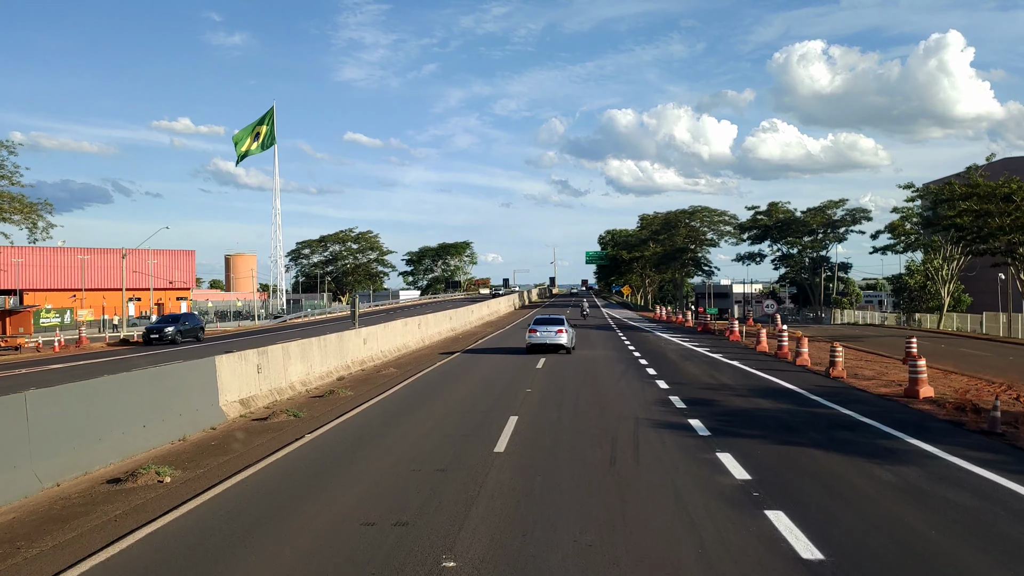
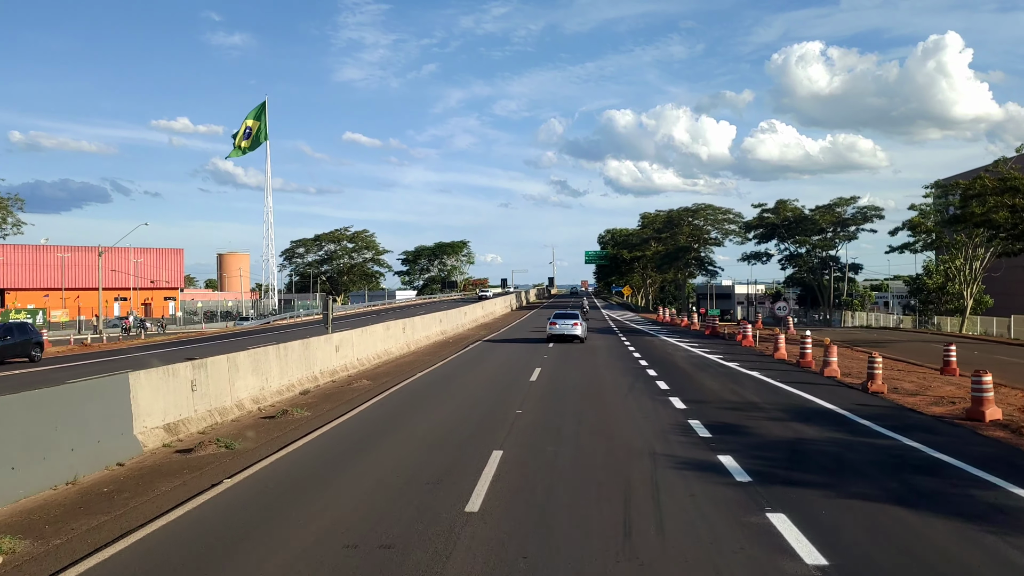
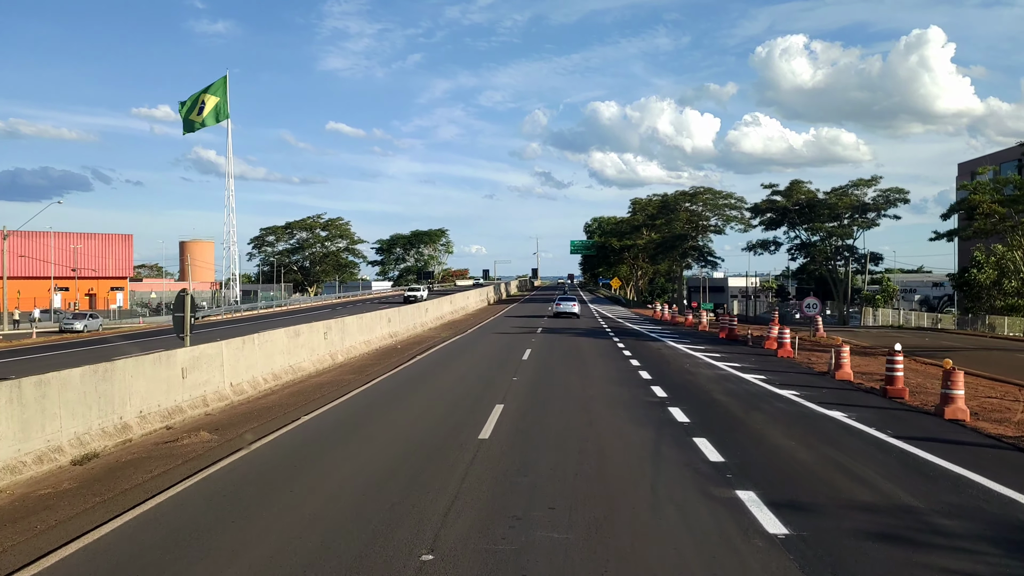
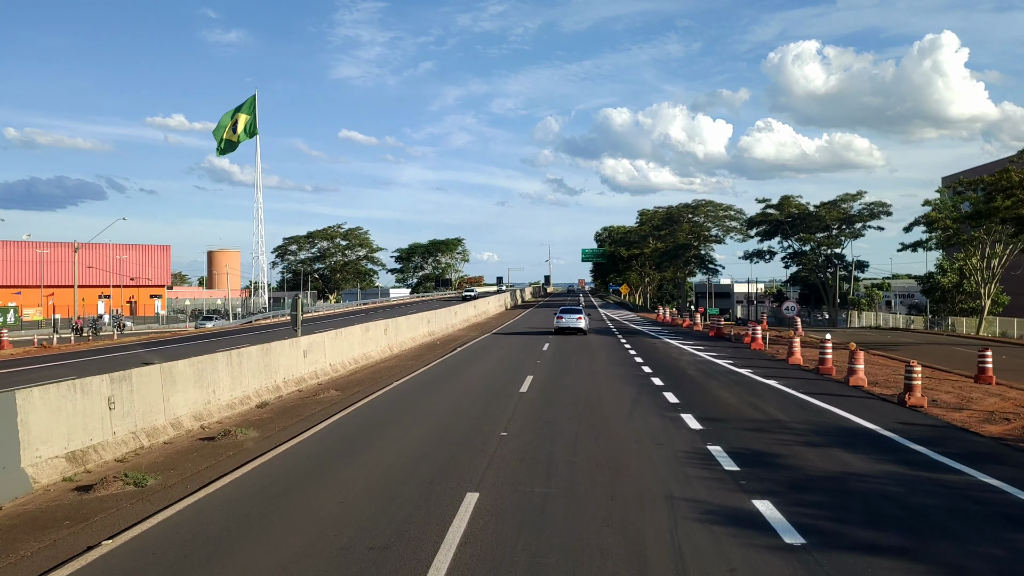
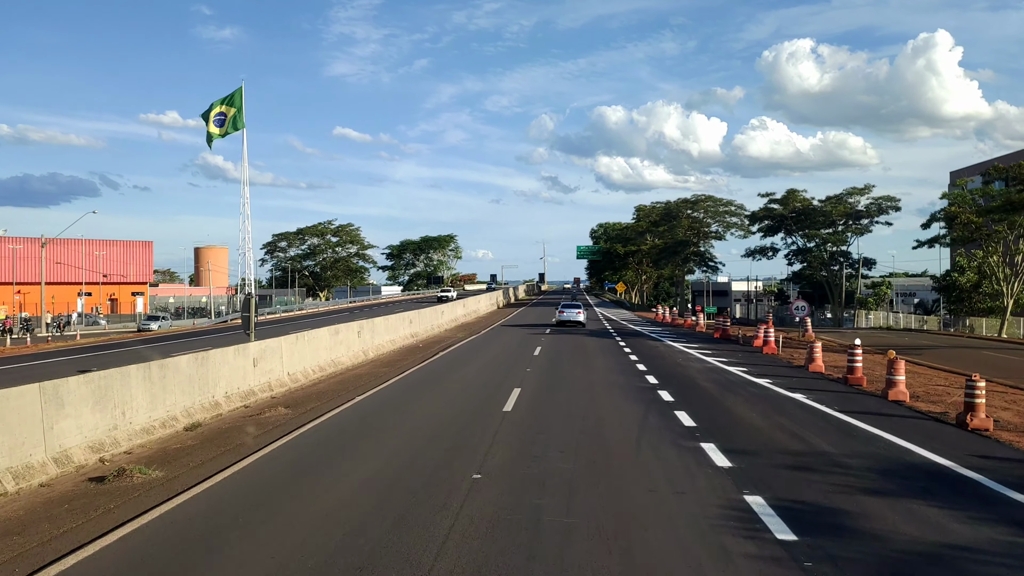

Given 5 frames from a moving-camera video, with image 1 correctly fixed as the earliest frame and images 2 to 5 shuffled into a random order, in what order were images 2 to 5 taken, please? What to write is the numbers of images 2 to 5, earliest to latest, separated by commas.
2, 4, 5, 3
